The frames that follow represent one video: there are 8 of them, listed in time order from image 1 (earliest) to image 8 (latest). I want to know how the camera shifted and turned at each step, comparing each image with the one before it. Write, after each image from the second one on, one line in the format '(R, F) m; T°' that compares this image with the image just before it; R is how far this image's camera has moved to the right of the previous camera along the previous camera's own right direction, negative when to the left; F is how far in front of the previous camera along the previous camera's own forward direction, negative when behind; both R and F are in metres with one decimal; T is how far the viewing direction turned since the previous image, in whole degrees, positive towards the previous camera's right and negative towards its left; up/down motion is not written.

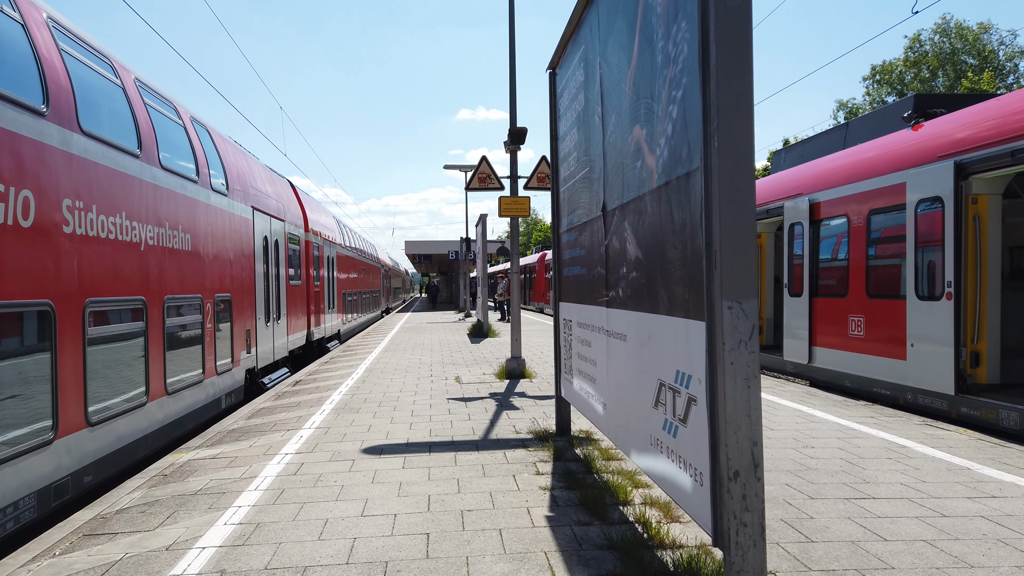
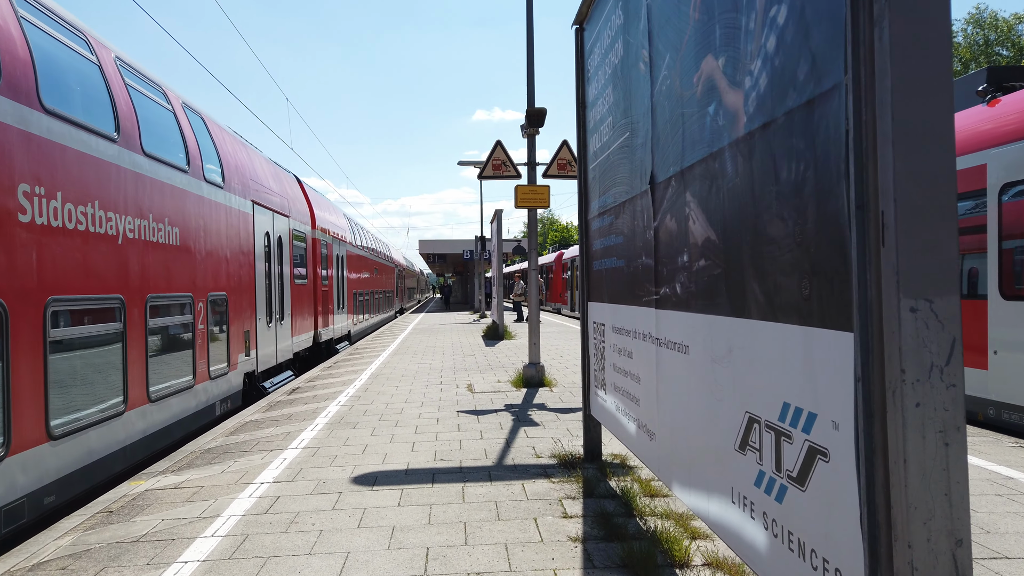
(0.0, +0.9) m; -1°
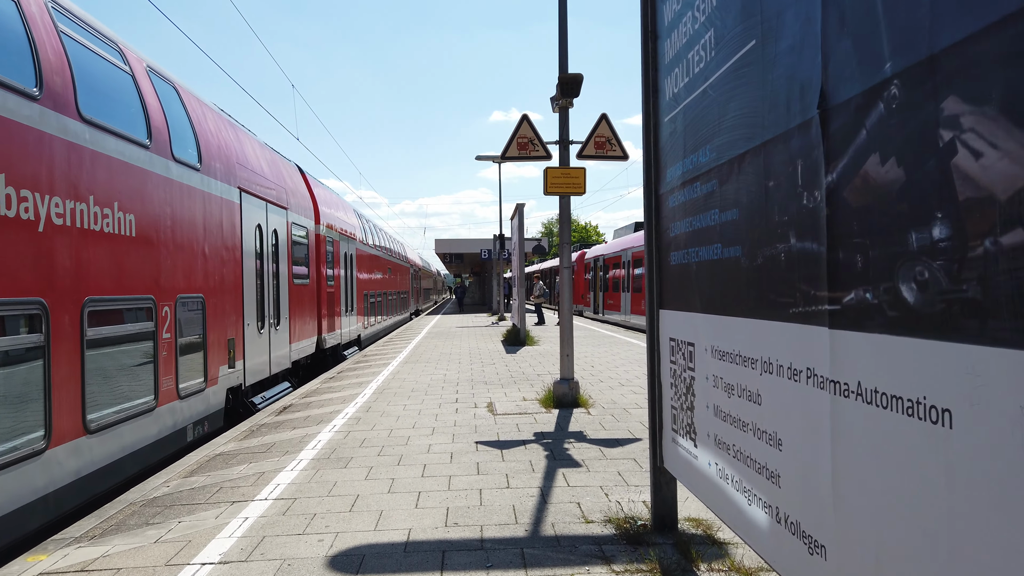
(-0.1, +1.3) m; -1°
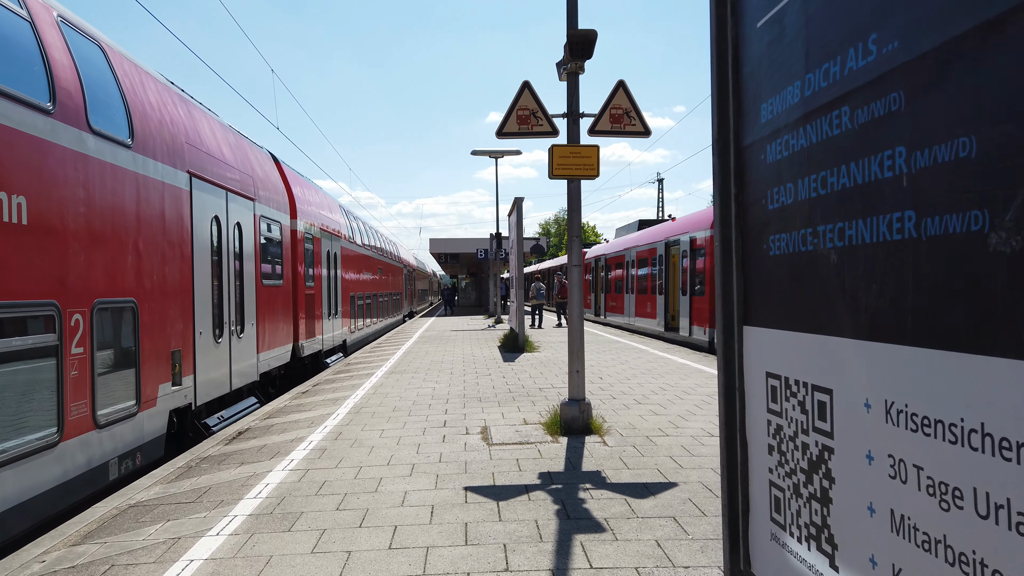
(0.0, +1.2) m; 0°
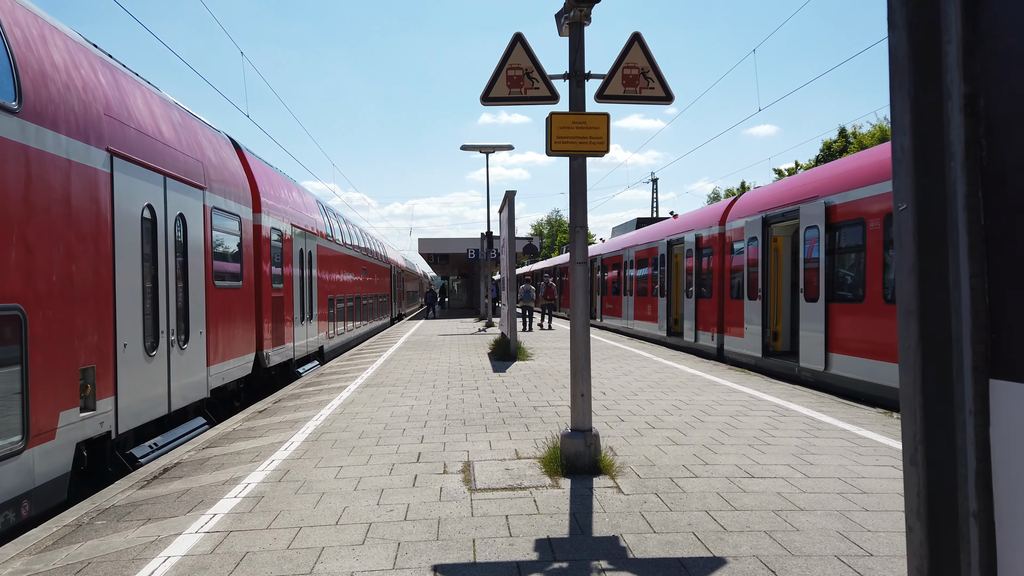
(0.0, +1.2) m; +1°
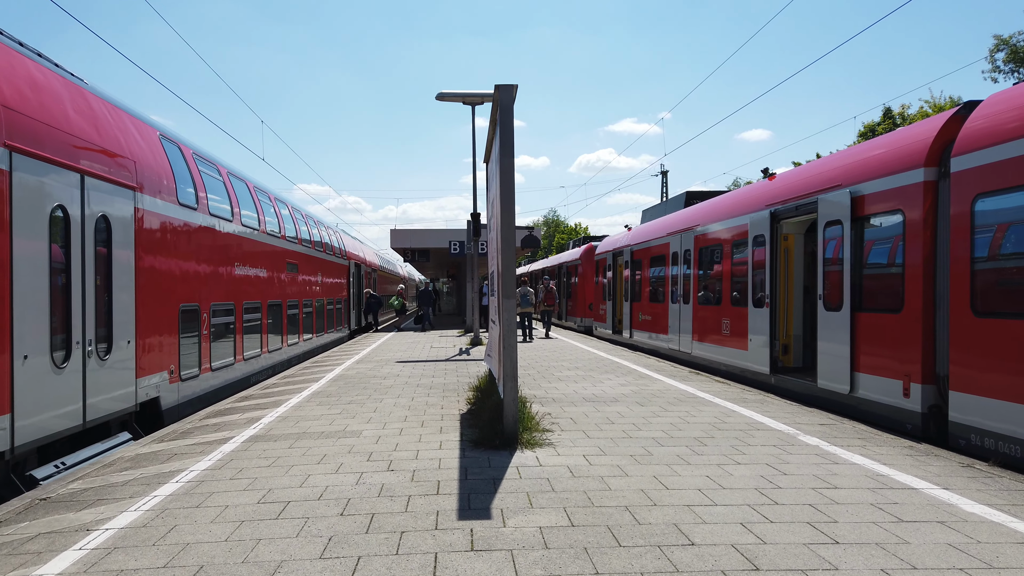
(+0.1, +1.0) m; 0°
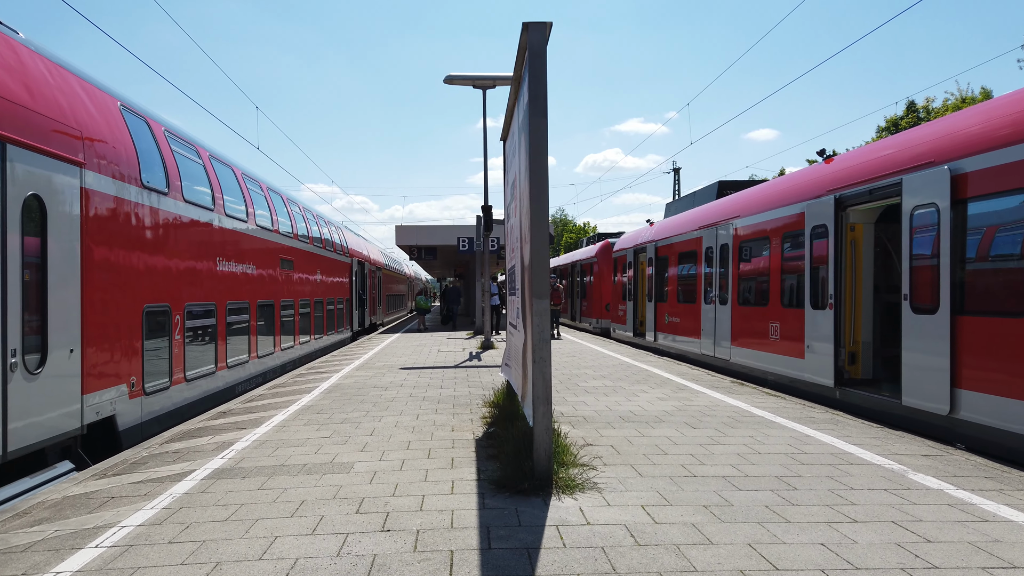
(-0.2, +1.3) m; -1°
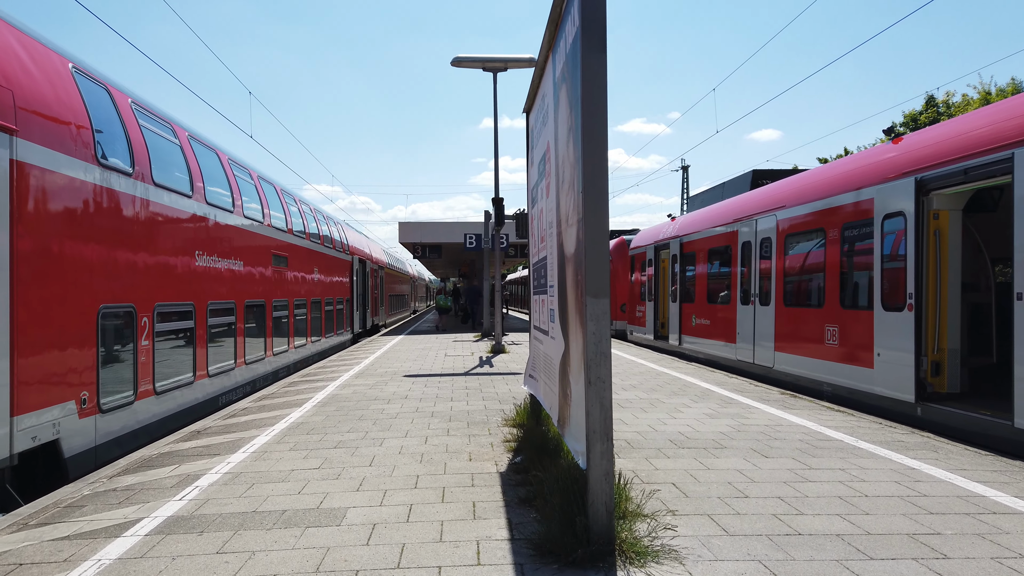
(-0.2, +1.1) m; 0°
